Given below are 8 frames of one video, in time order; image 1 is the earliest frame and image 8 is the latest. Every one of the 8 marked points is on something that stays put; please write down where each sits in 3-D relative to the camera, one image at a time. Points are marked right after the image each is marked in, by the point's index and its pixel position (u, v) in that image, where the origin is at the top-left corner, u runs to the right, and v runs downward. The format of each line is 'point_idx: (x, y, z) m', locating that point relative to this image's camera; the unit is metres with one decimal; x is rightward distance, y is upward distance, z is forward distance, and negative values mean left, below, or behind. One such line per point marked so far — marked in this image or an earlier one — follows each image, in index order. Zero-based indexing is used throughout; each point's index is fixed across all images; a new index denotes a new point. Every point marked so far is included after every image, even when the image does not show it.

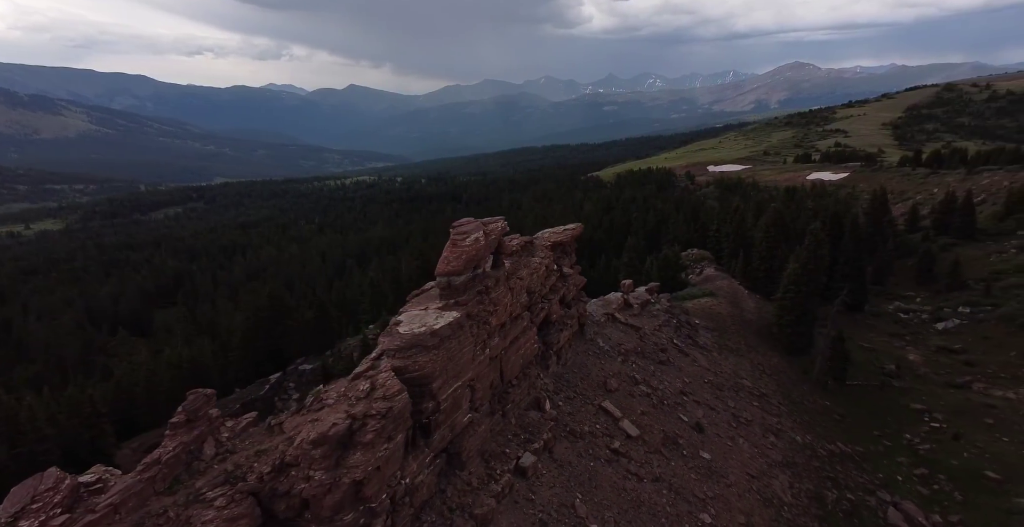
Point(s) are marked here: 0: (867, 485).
0: (+13.6, -8.6, +20.0) m
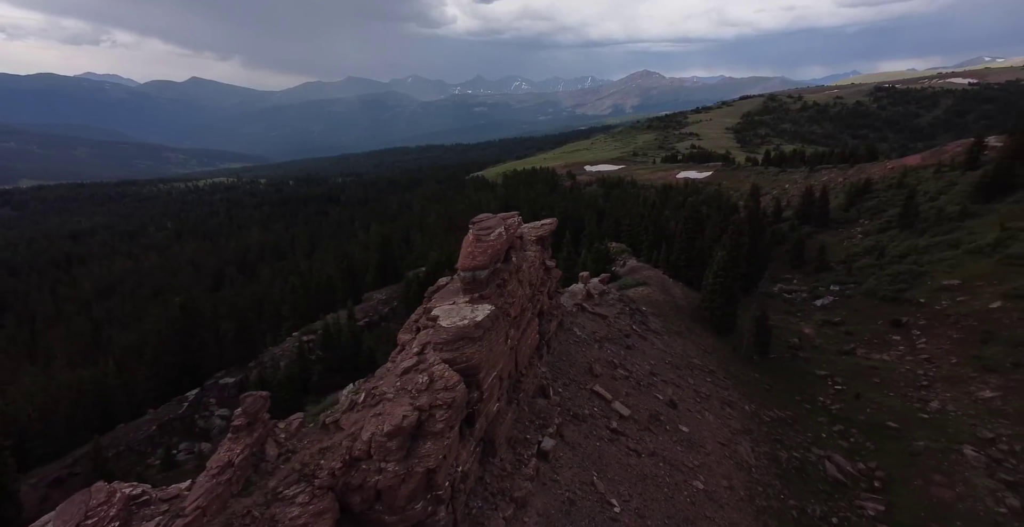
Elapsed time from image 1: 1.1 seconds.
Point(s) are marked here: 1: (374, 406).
0: (+12.7, -7.9, +22.6) m
1: (-2.4, -2.6, +9.6) m
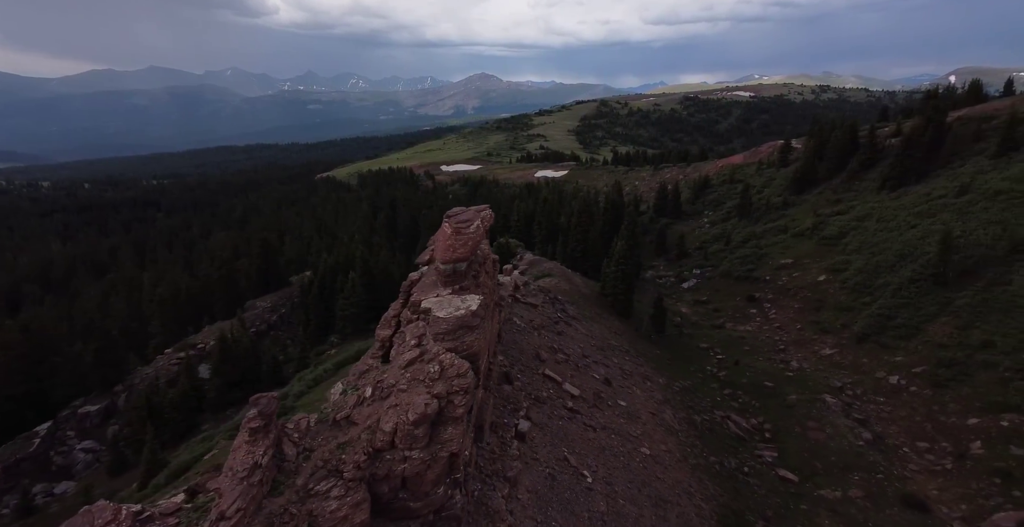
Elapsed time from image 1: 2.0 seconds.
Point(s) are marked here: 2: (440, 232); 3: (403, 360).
0: (+9.6, -7.1, +25.6) m
1: (-2.2, -2.5, +9.4) m
2: (-1.6, +0.4, +12.3) m
3: (-2.1, -1.9, +9.7) m
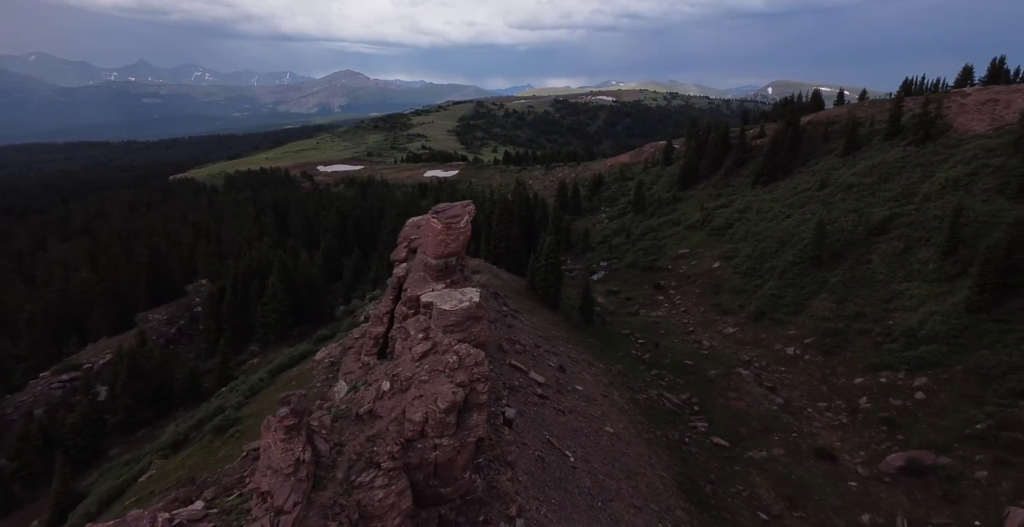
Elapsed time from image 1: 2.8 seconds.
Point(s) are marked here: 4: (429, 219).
0: (+6.9, -6.5, +27.3) m
1: (-1.9, -2.3, +9.2) m
2: (-2.0, +0.6, +12.2) m
3: (-1.8, -1.7, +9.6) m
4: (-1.9, +0.7, +12.0) m
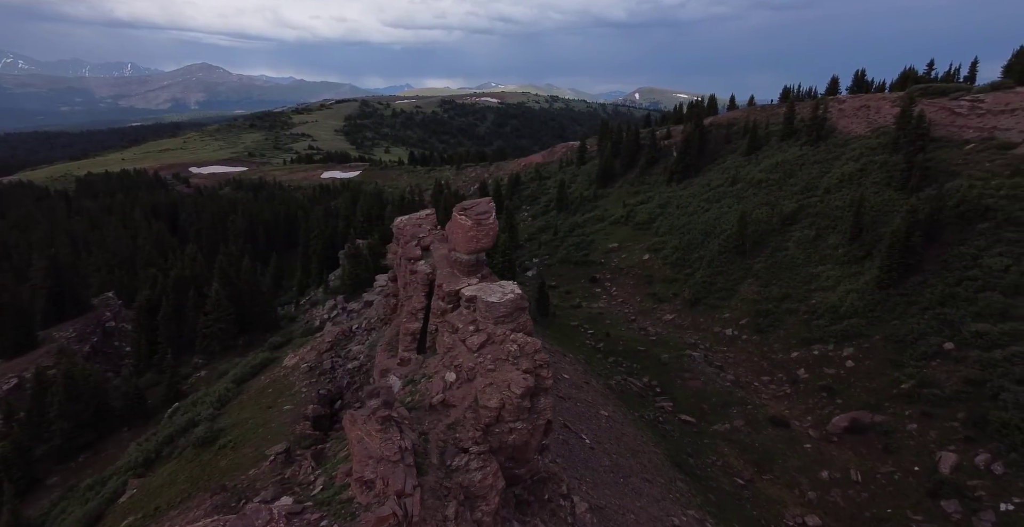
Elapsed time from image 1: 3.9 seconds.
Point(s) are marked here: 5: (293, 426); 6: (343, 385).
0: (+5.3, -6.0, +28.5) m
1: (-0.7, -2.1, +9.2) m
2: (-1.4, +0.8, +12.1) m
3: (-0.8, -1.5, +9.6) m
4: (-1.3, +0.9, +12.0) m
5: (-6.1, -4.5, +14.7) m
6: (-5.8, -4.1, +17.8) m
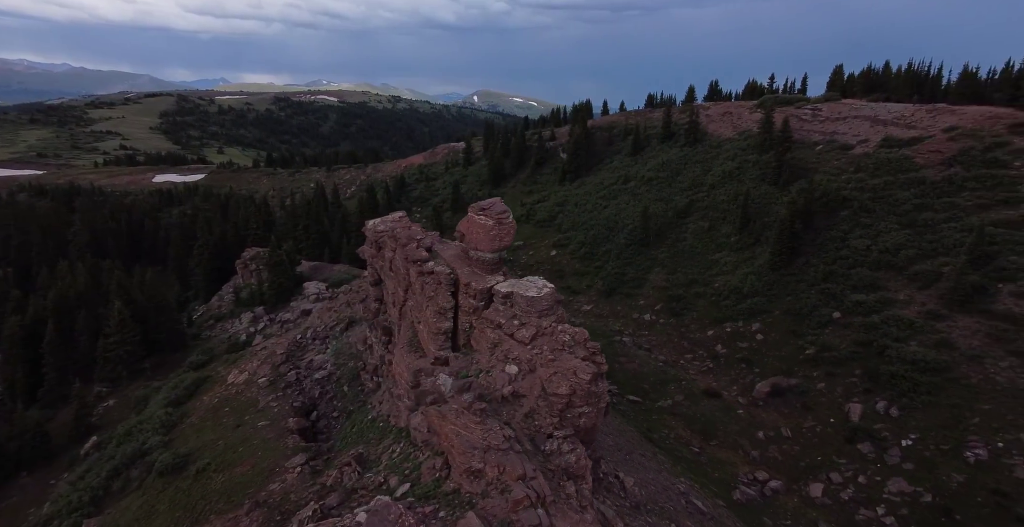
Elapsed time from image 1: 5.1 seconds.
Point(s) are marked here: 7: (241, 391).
0: (+2.5, -5.6, +29.4) m
1: (+0.3, -1.9, +9.3) m
2: (-1.0, +1.0, +12.0) m
3: (+0.2, -1.3, +9.7) m
4: (-0.9, +1.1, +11.9) m
5: (-6.0, -4.6, +13.6) m
6: (-6.2, -4.2, +16.7) m
7: (-9.3, -4.4, +18.1) m
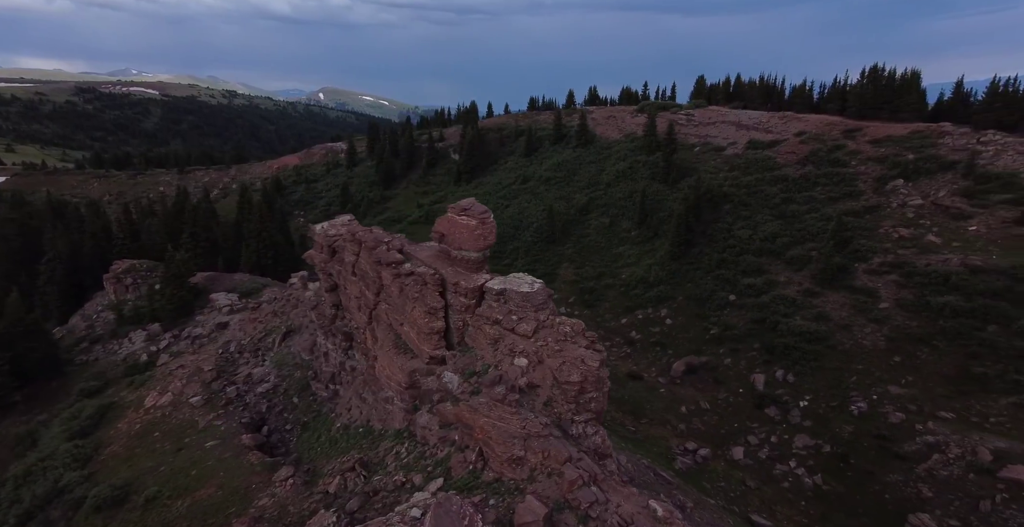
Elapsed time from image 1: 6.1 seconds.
0: (-1.3, -5.5, +29.8) m
1: (+0.5, -1.7, +9.7) m
2: (-1.5, +1.1, +12.1) m
3: (+0.3, -1.1, +10.0) m
4: (-1.4, +1.2, +12.0) m
5: (-6.5, -4.7, +12.6) m
6: (-7.3, -4.3, +15.6) m
7: (-10.6, -4.6, +16.3) m
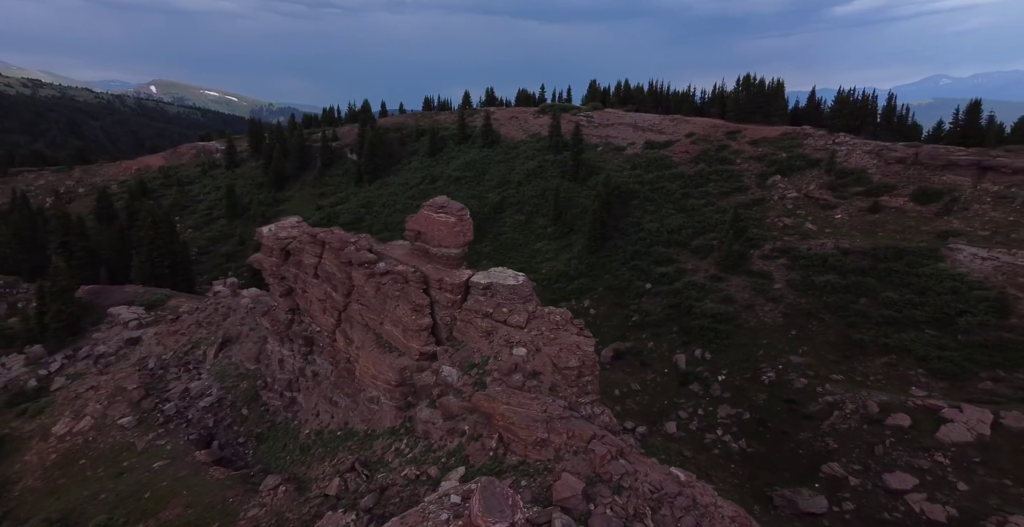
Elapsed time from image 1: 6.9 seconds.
0: (-4.9, -5.5, +29.5) m
1: (+0.4, -1.5, +10.0) m
2: (-2.1, +1.2, +12.0) m
3: (+0.1, -0.9, +10.3) m
4: (-1.9, +1.3, +11.9) m
5: (-6.8, -4.8, +11.7) m
6: (-8.3, -4.5, +14.4) m
7: (-11.6, -4.9, +14.5) m
